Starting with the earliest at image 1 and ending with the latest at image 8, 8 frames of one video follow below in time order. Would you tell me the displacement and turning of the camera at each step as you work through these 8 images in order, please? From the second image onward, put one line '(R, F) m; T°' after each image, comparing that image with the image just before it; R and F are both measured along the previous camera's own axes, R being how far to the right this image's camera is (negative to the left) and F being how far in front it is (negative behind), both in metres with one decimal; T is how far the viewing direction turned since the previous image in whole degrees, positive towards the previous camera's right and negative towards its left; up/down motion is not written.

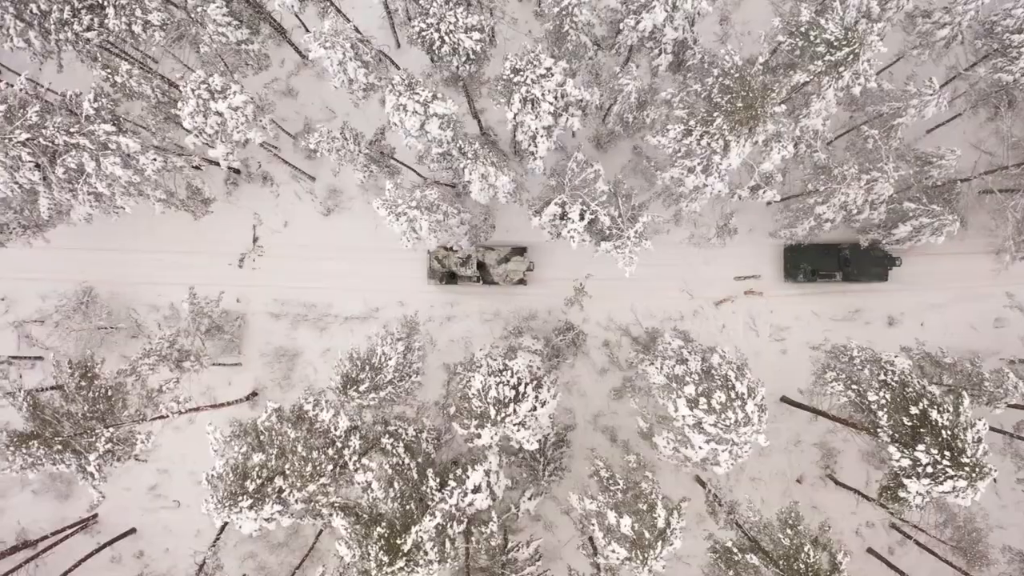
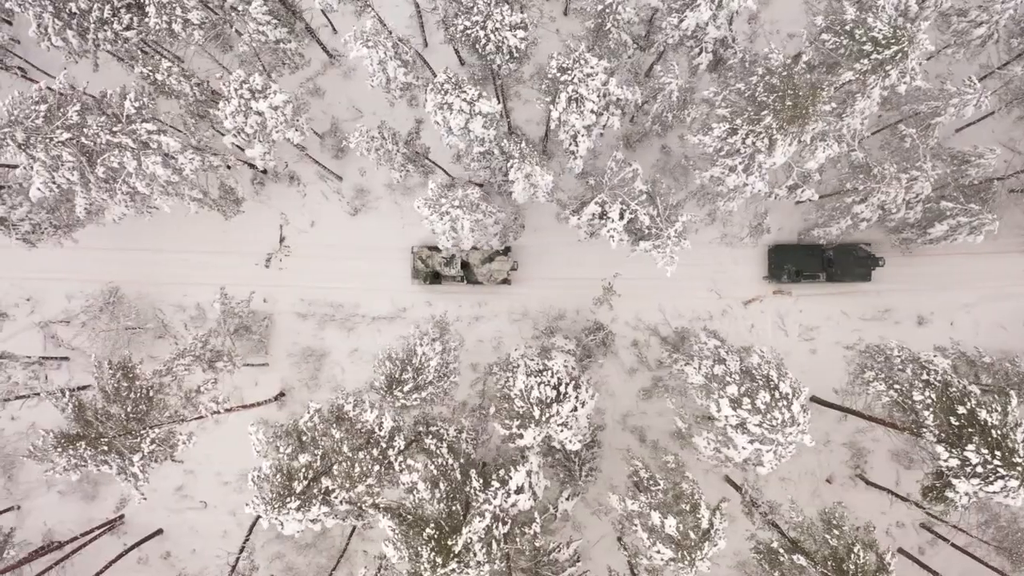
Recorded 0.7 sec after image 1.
(-0.7, +0.1) m; 0°
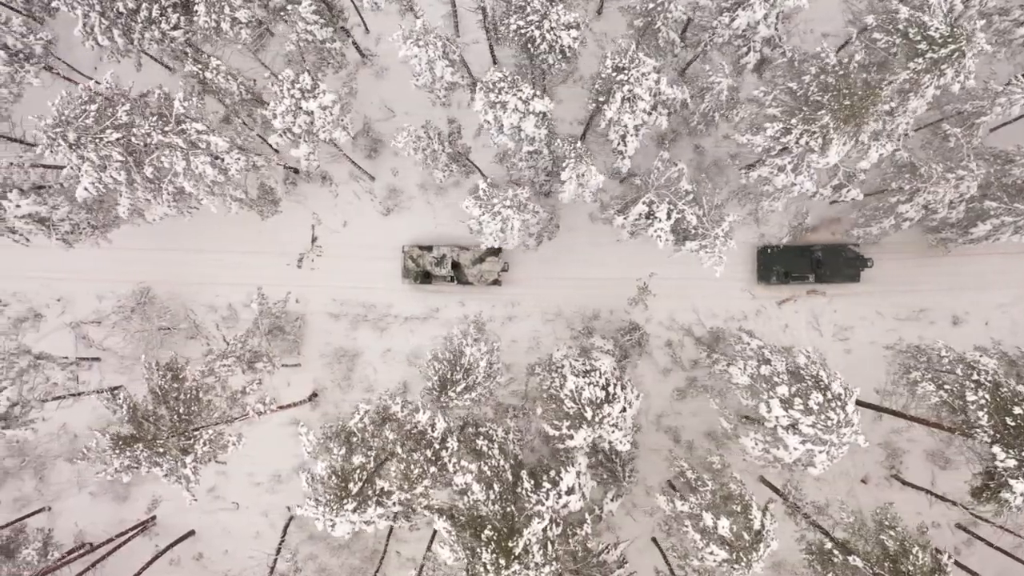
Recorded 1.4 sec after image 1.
(-0.9, +0.1) m; 0°
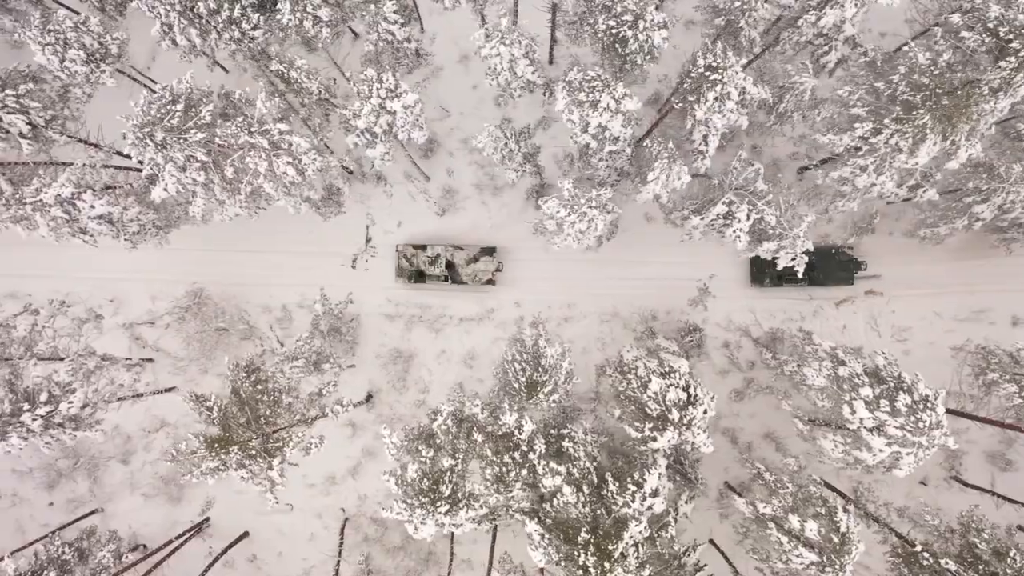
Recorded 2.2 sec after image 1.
(-1.4, +0.1) m; 0°
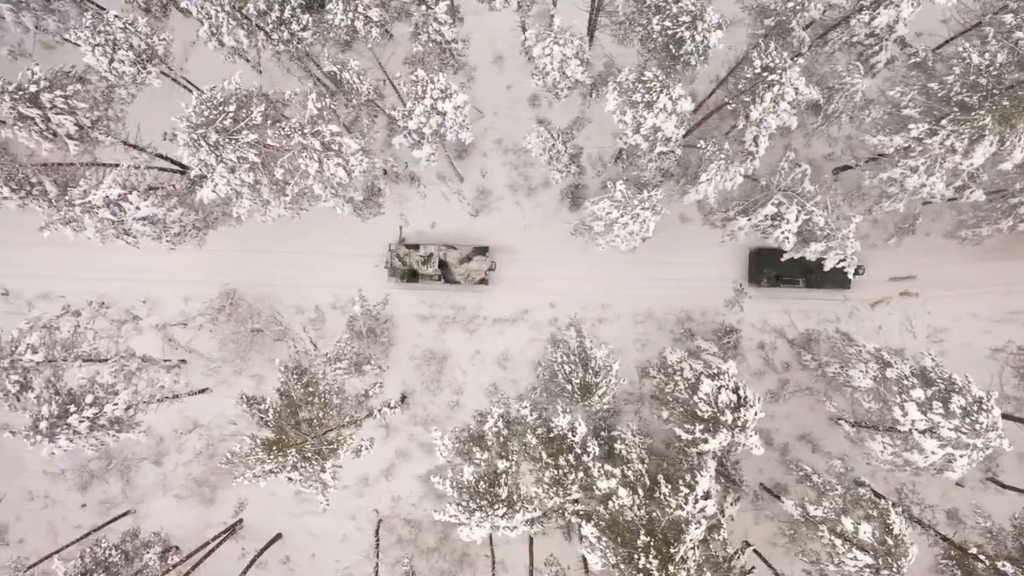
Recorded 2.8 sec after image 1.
(-0.8, +0.1) m; 0°
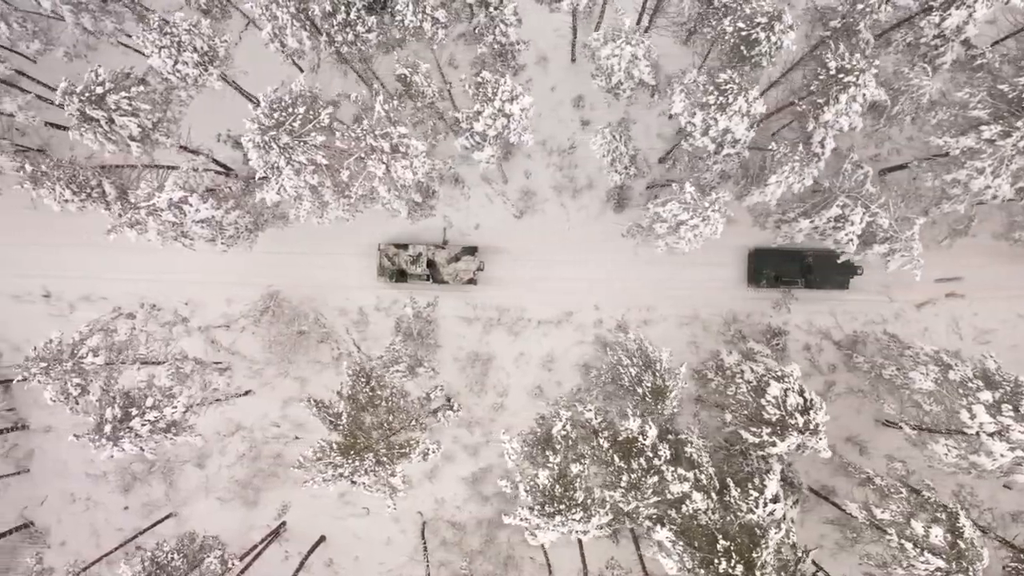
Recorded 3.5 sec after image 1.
(-1.1, +0.1) m; 0°
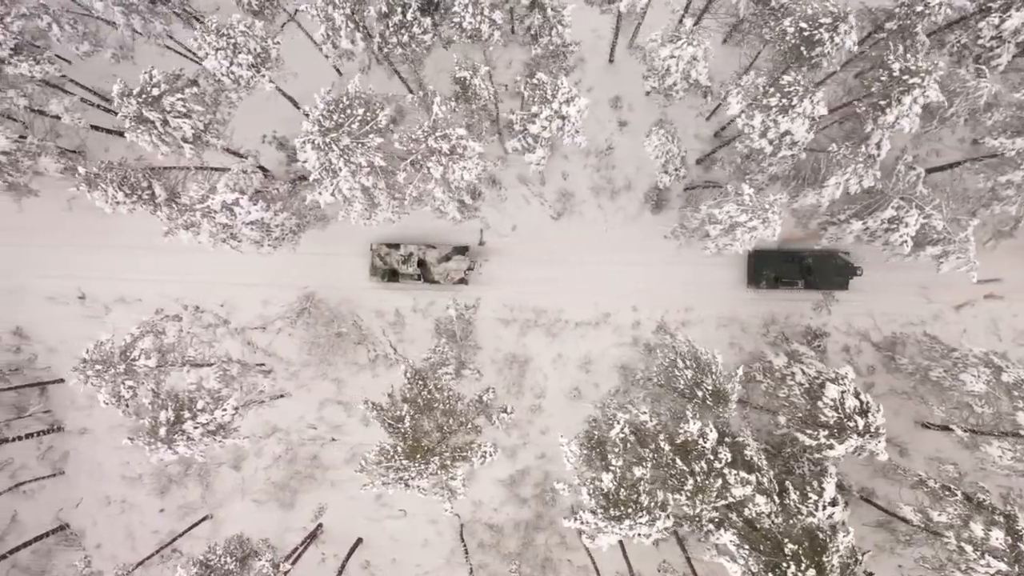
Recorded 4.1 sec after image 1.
(-0.9, +0.1) m; 0°
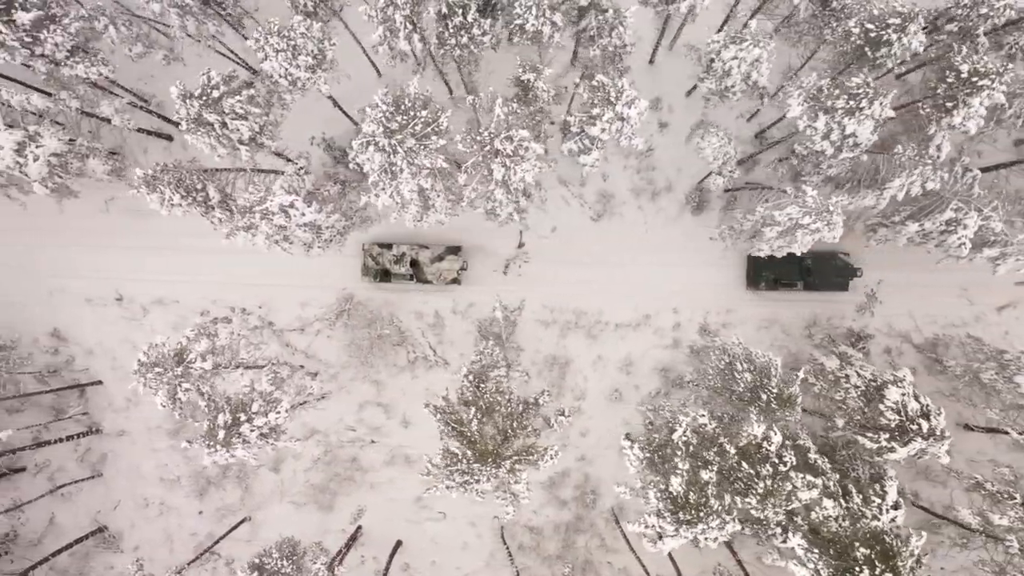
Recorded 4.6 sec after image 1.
(-1.0, +0.1) m; 0°
